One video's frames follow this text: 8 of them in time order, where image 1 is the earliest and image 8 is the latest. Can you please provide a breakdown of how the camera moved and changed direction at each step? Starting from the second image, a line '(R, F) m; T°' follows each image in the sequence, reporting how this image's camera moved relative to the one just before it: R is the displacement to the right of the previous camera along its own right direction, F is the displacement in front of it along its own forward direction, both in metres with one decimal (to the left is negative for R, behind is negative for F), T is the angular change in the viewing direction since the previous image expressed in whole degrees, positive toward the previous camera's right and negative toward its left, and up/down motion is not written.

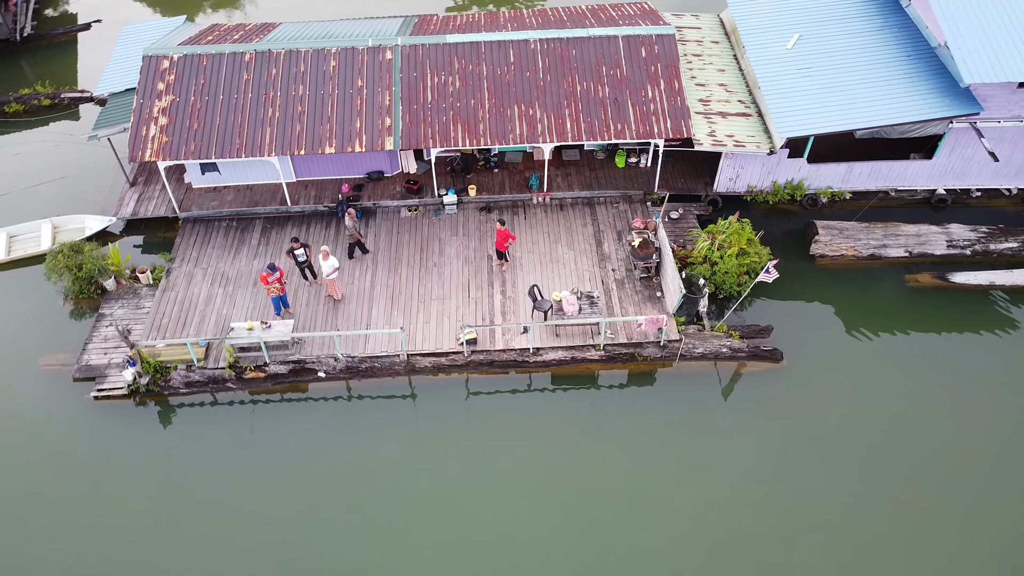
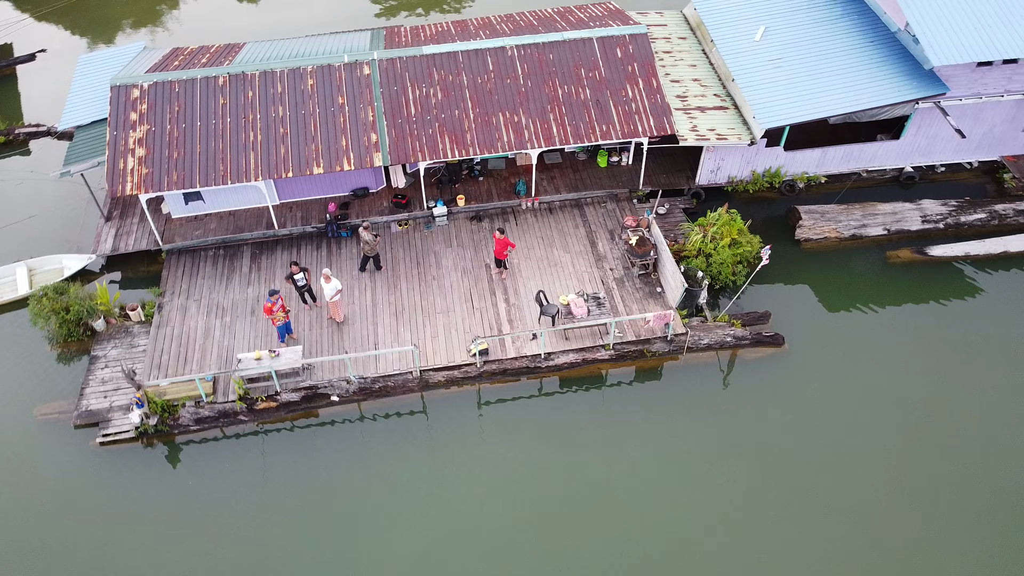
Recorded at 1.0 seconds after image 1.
(-1.4, 0.0) m; +4°
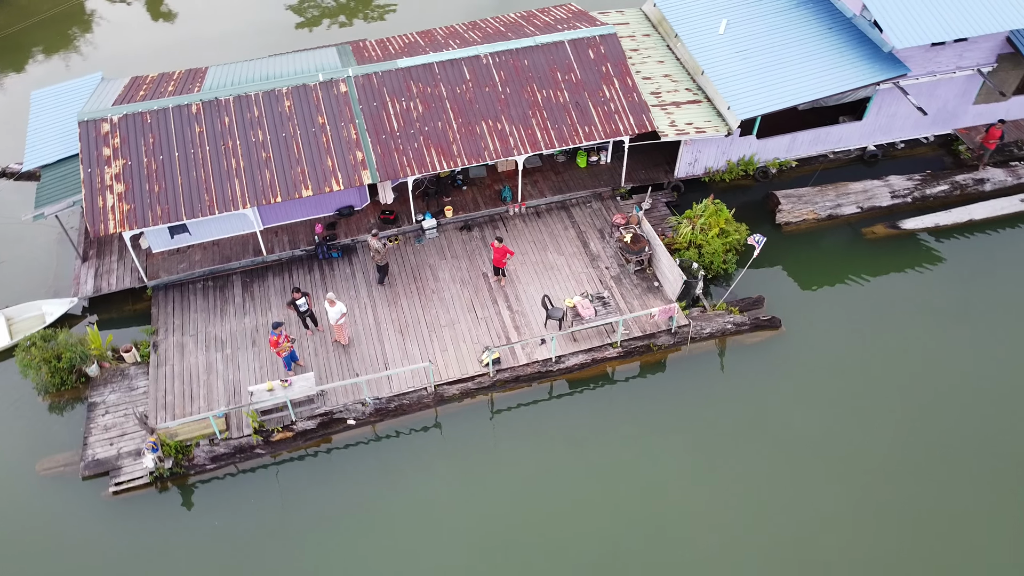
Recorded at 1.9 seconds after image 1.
(-1.5, 0.0) m; +5°
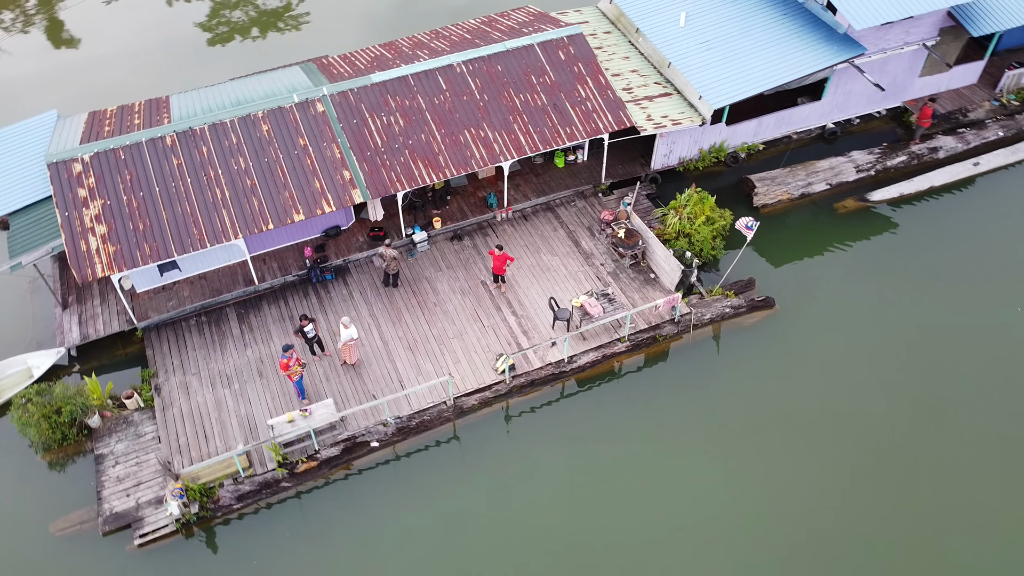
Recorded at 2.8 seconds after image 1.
(-1.7, 0.0) m; +5°
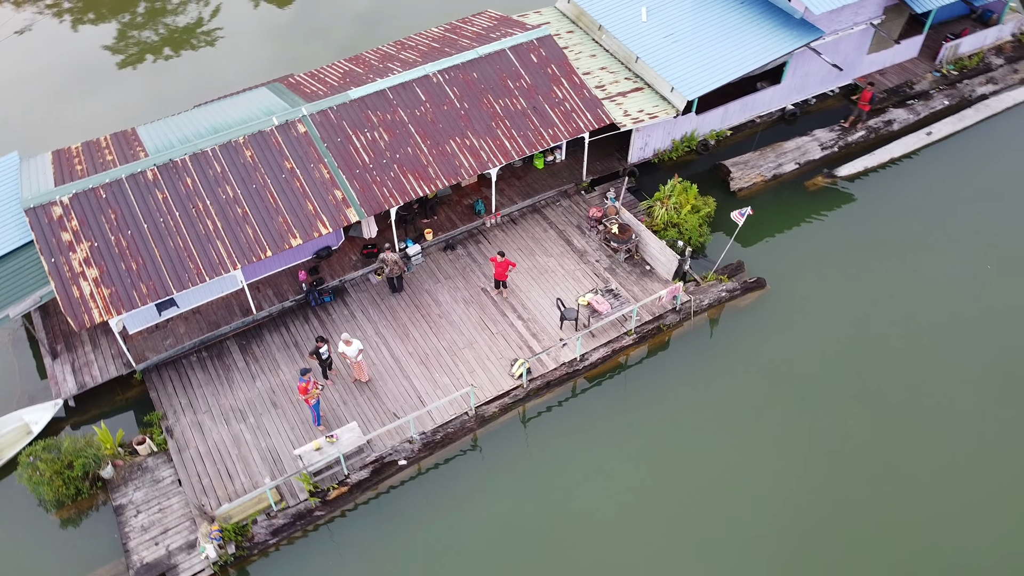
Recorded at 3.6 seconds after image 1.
(-1.7, -0.1) m; +5°
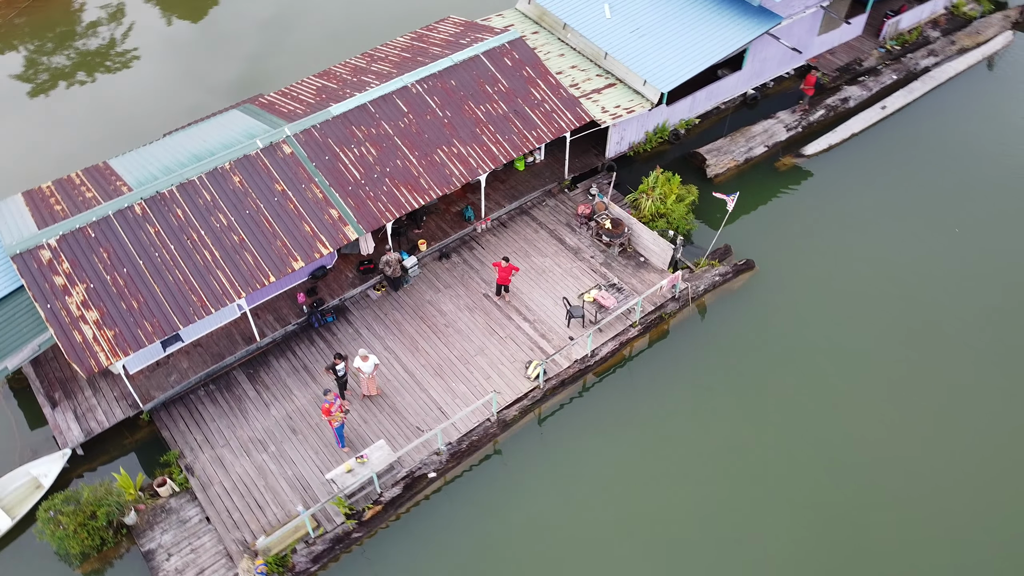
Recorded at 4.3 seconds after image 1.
(-1.6, -0.1) m; +5°
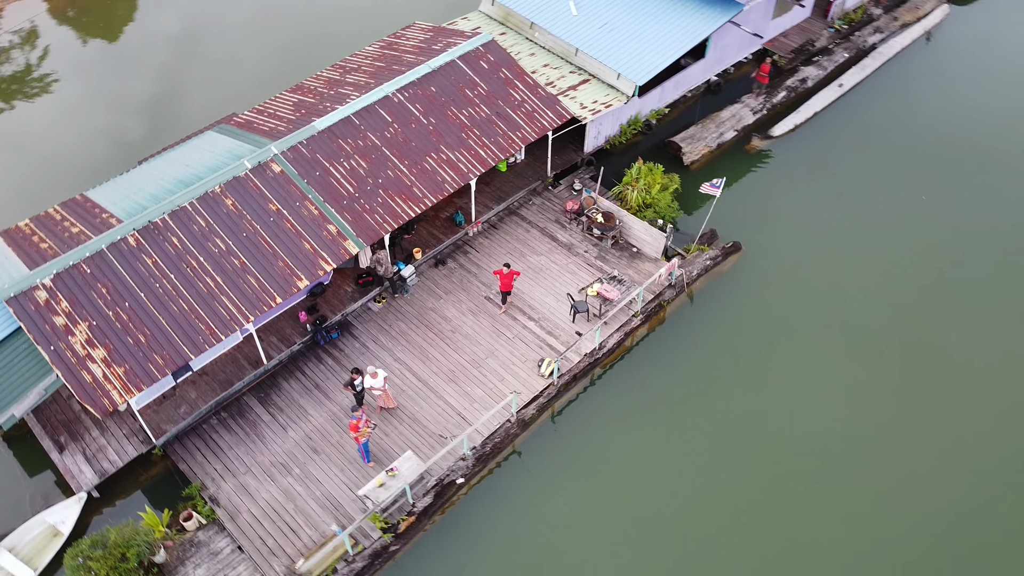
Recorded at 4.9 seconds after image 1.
(-1.5, -0.1) m; +4°
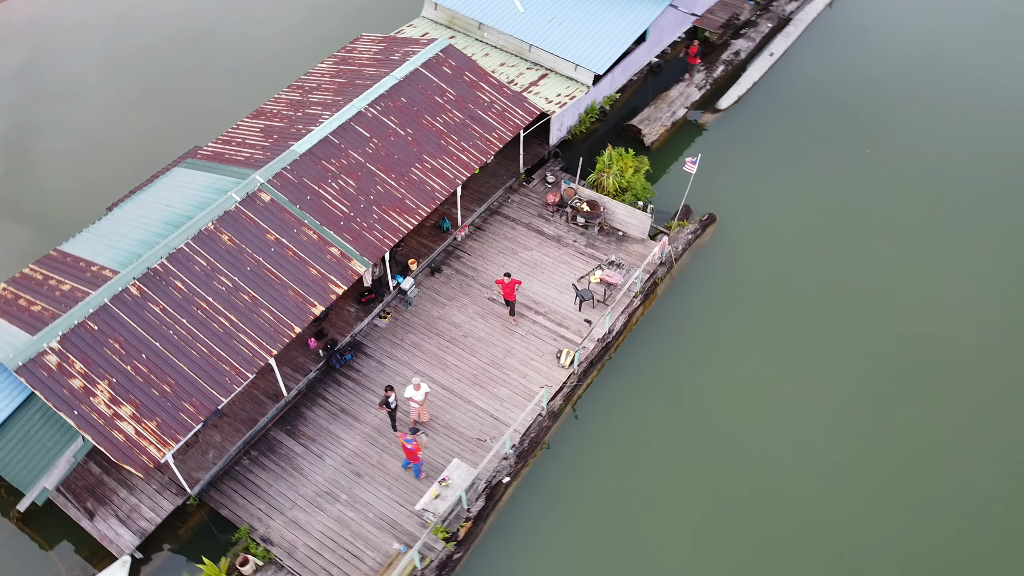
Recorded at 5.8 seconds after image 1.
(-2.4, -0.2) m; +7°
